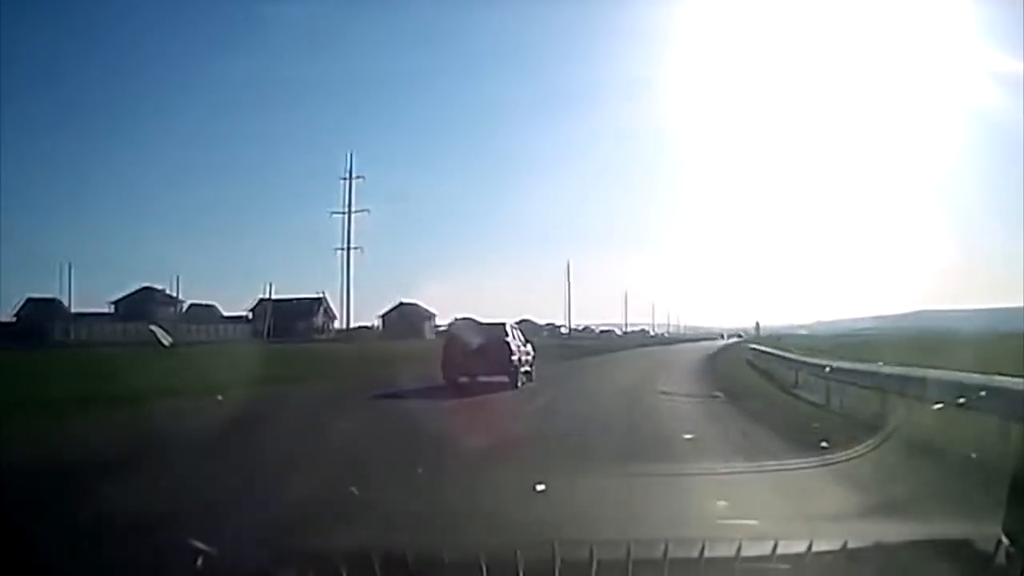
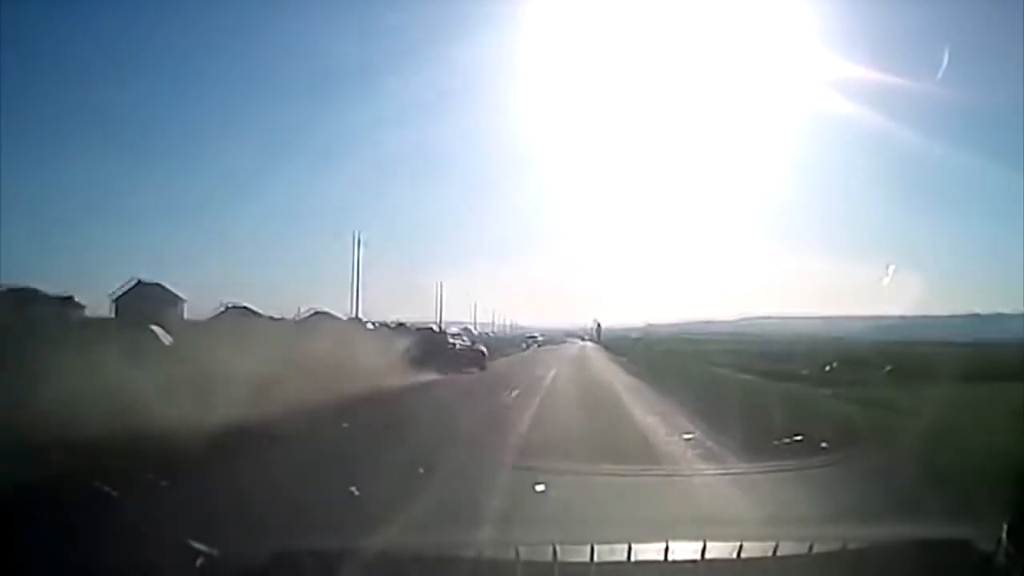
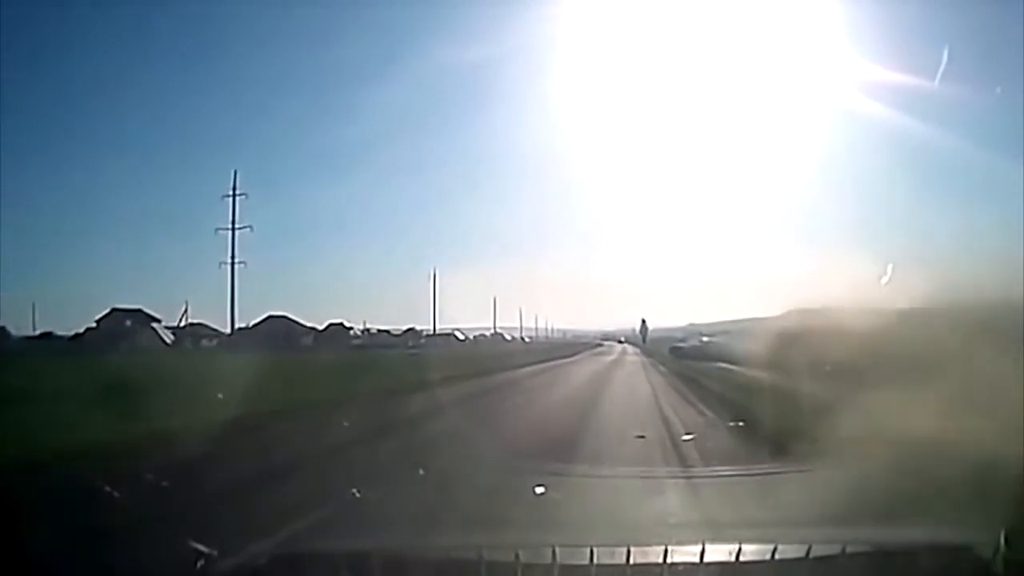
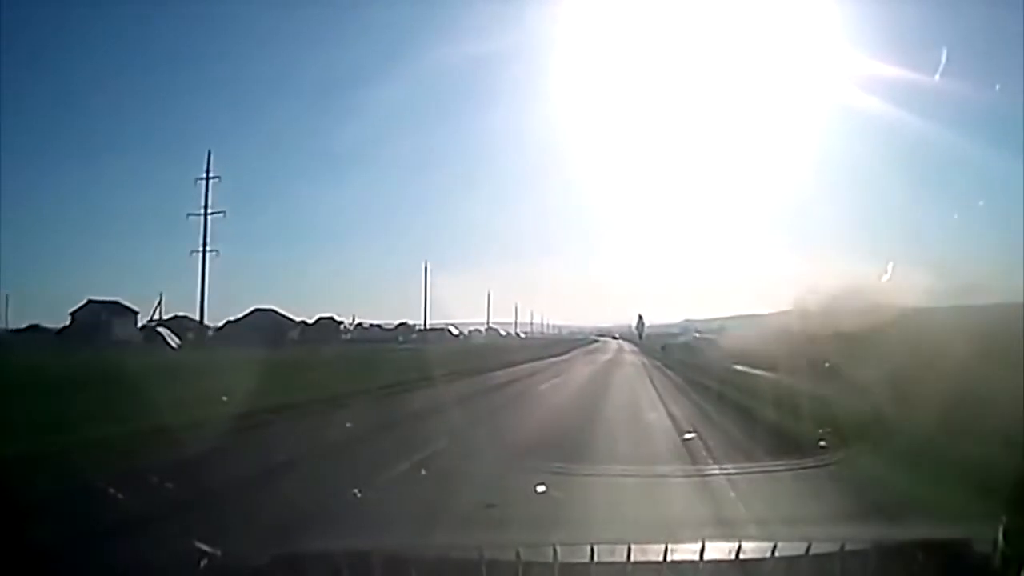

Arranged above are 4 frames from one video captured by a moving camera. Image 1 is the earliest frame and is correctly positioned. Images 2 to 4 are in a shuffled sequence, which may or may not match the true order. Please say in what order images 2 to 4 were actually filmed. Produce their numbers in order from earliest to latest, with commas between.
2, 3, 4
